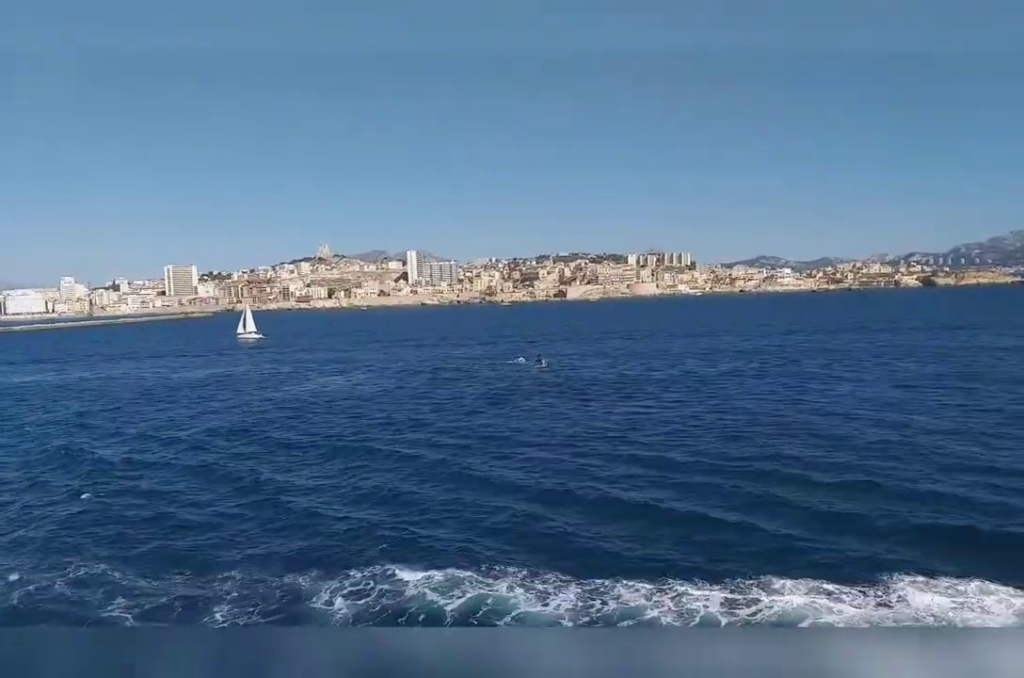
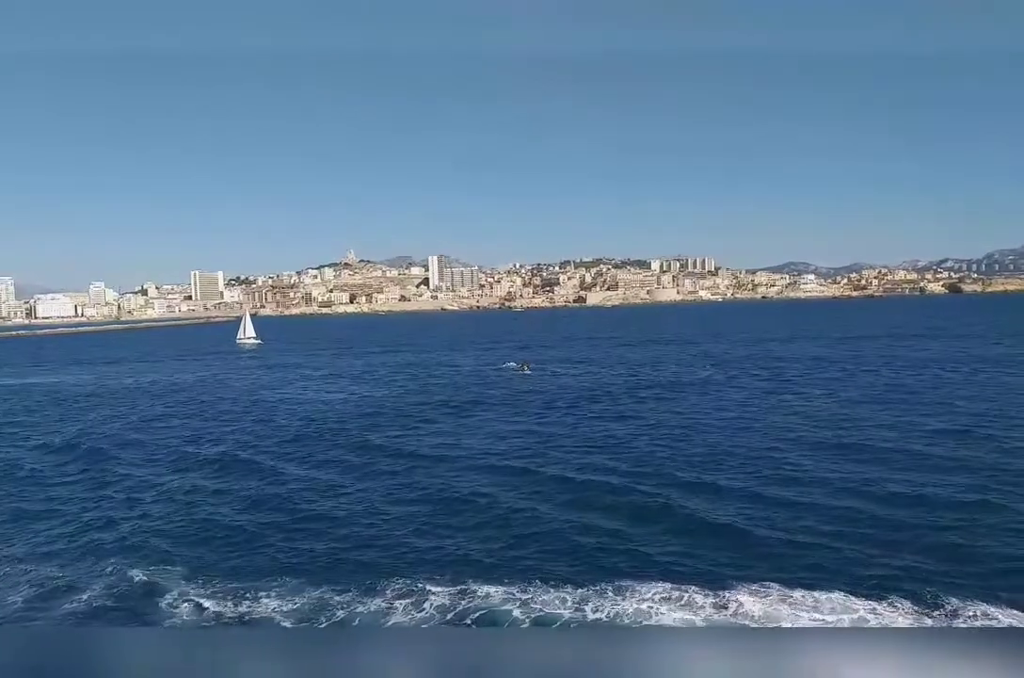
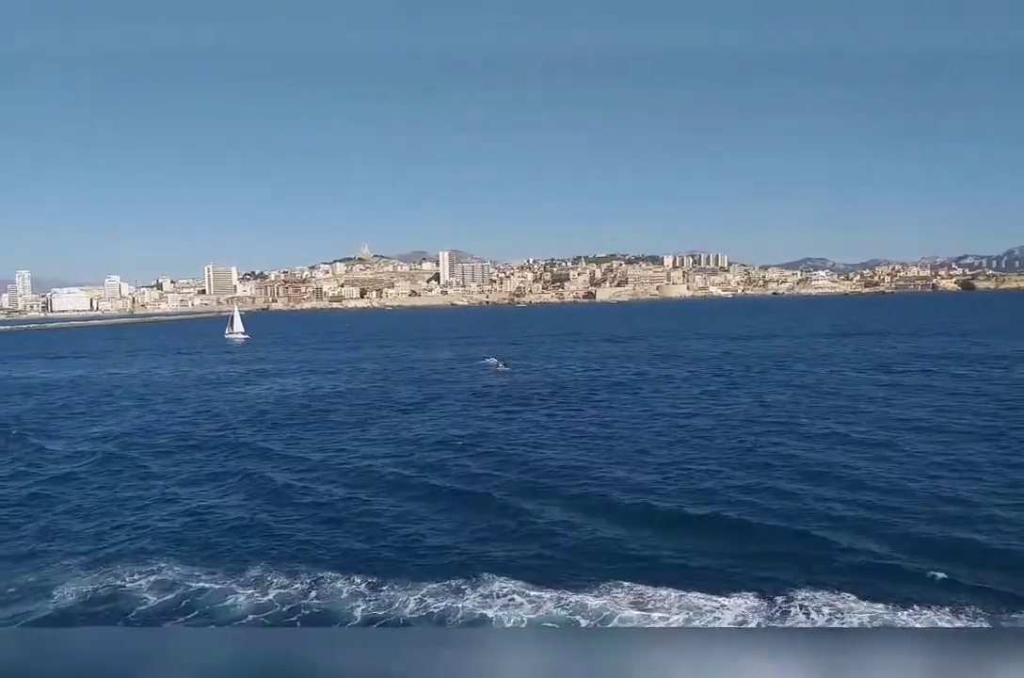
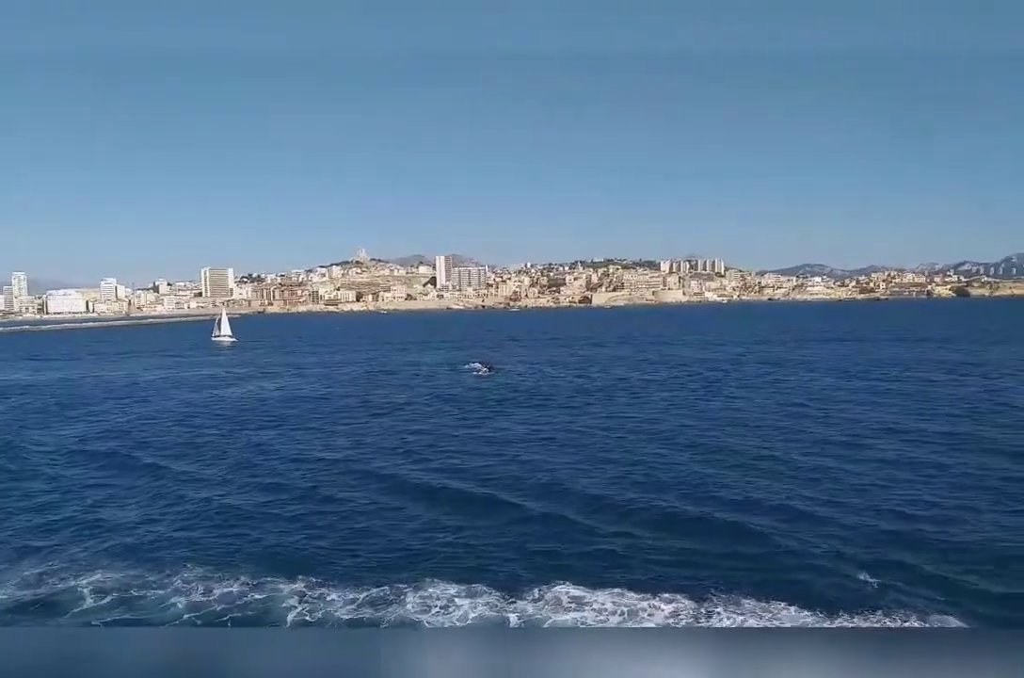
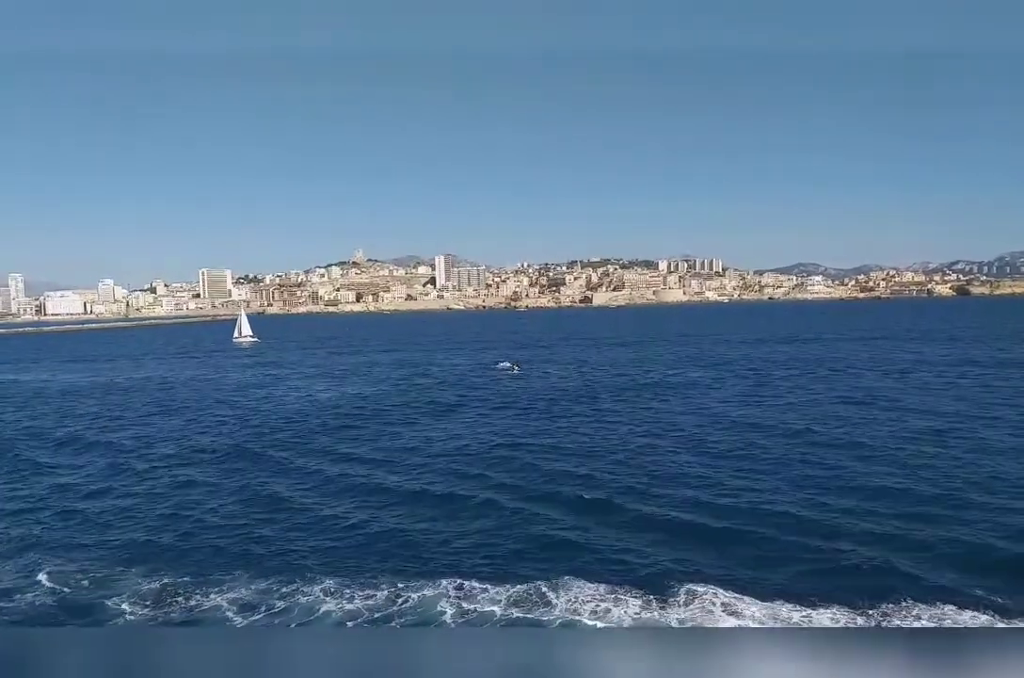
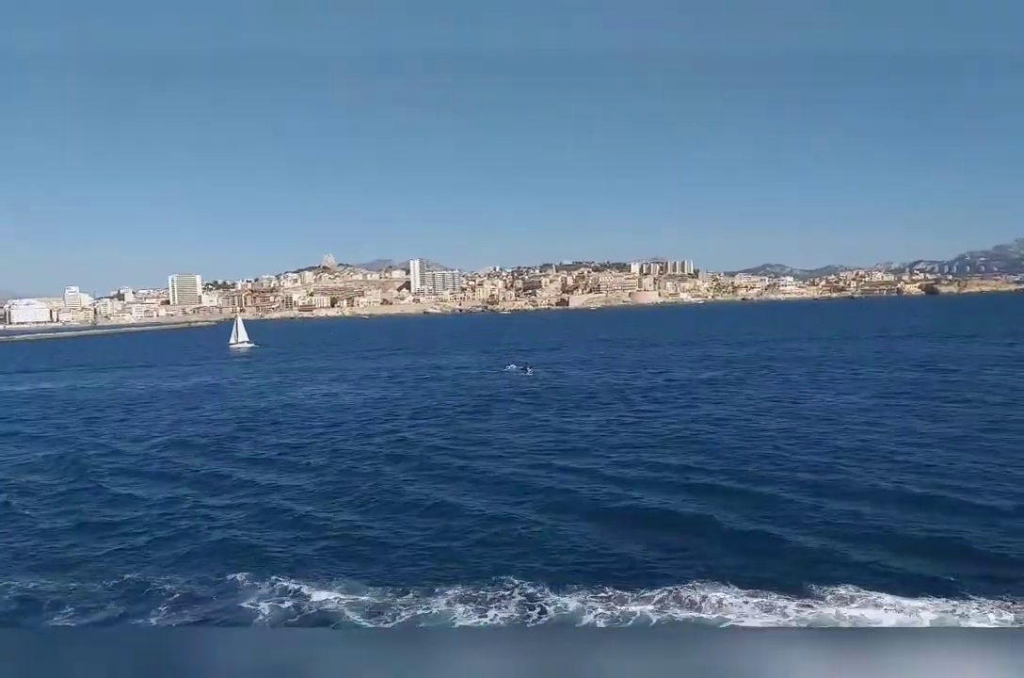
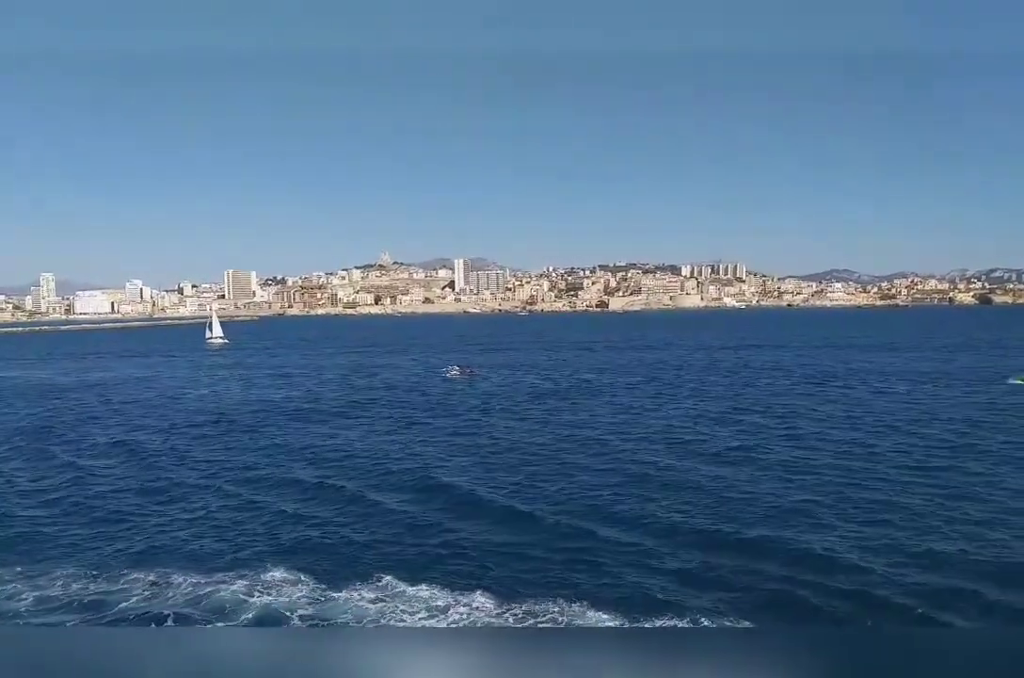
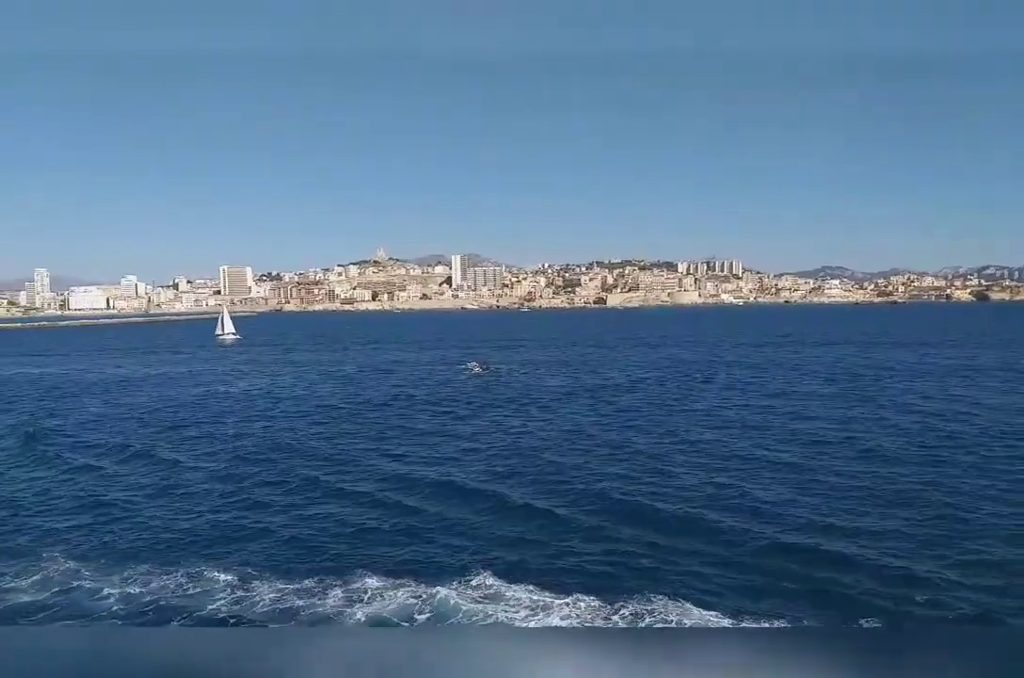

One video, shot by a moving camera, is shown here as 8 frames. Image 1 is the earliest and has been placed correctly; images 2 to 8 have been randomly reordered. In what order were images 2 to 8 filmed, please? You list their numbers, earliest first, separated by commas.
6, 2, 5, 3, 4, 8, 7
